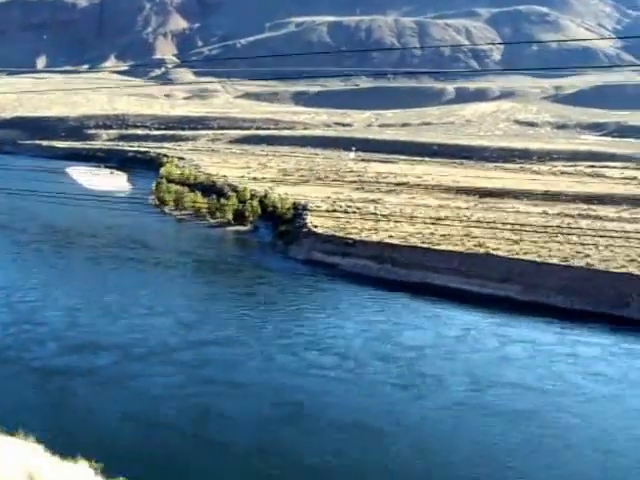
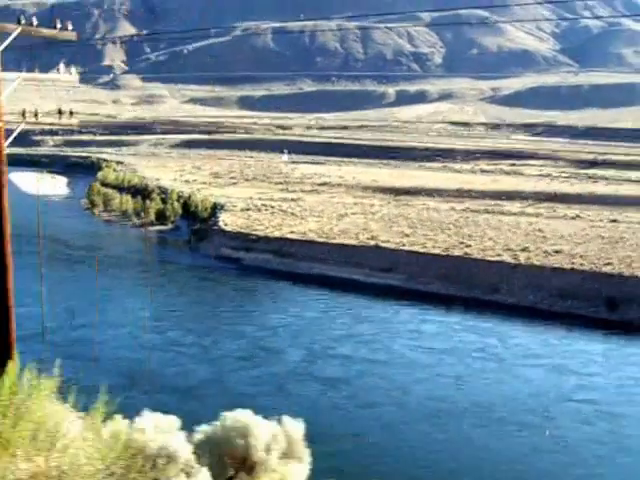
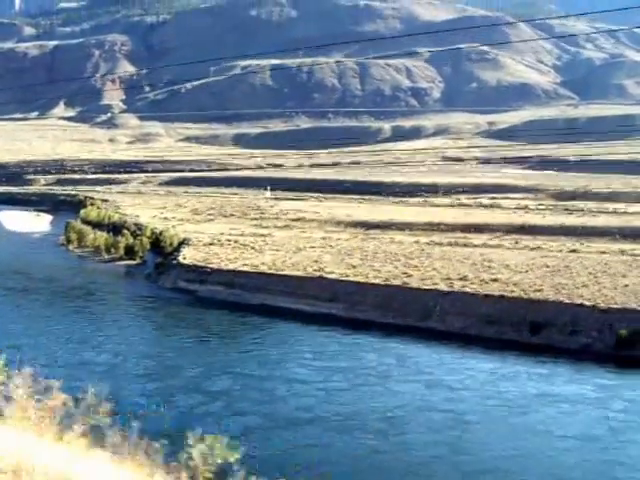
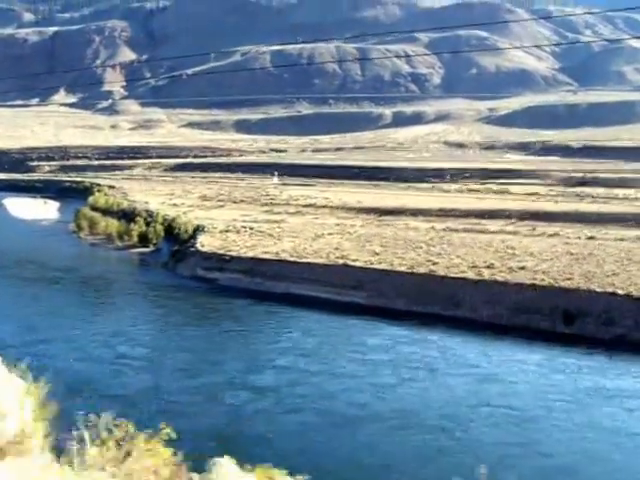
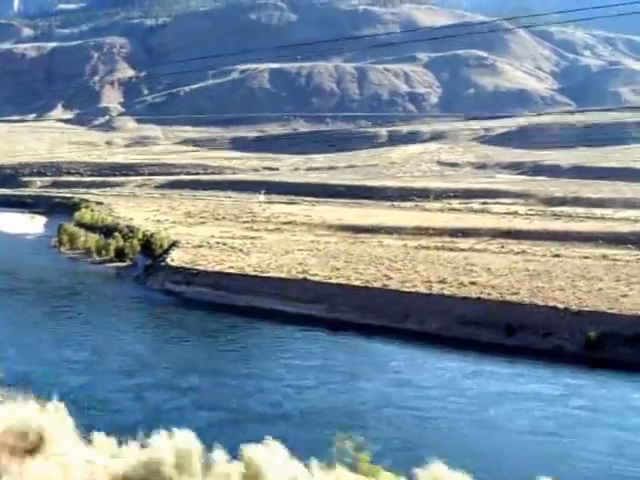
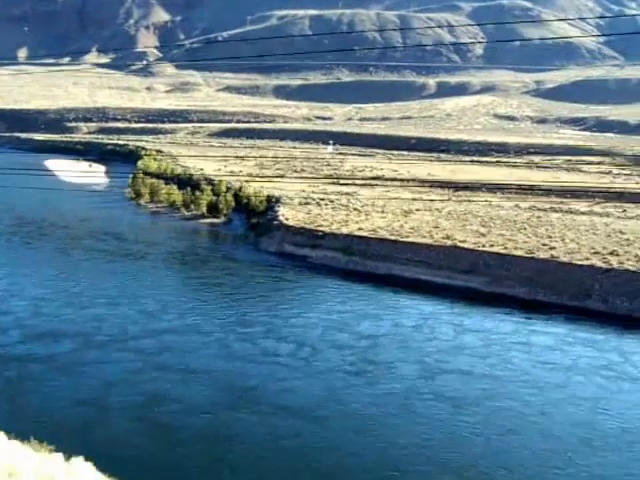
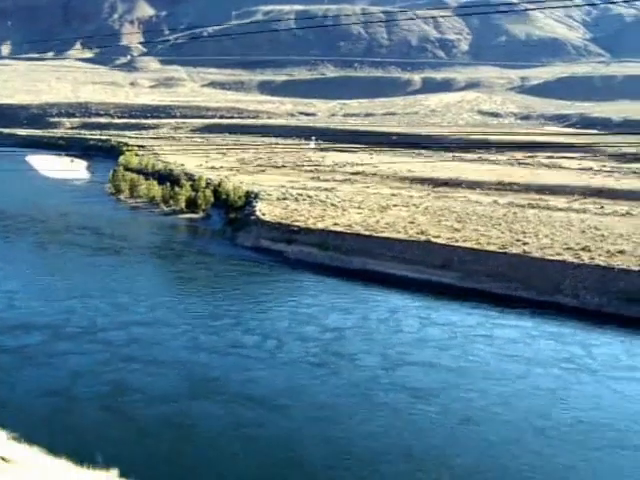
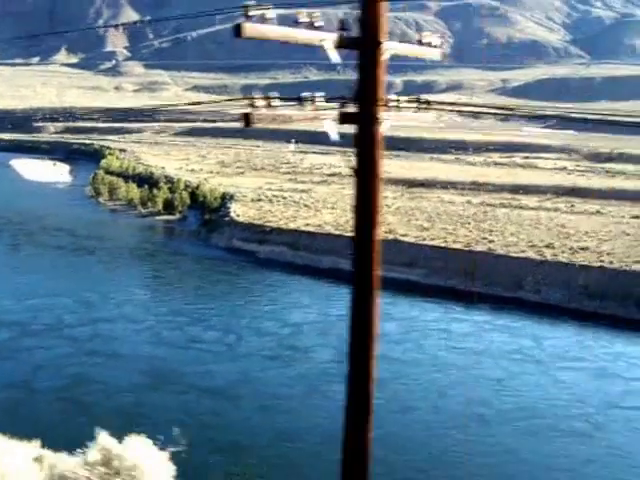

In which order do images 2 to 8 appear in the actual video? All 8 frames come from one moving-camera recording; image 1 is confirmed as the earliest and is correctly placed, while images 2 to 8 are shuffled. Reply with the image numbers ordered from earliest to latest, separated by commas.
6, 7, 8, 2, 4, 3, 5
